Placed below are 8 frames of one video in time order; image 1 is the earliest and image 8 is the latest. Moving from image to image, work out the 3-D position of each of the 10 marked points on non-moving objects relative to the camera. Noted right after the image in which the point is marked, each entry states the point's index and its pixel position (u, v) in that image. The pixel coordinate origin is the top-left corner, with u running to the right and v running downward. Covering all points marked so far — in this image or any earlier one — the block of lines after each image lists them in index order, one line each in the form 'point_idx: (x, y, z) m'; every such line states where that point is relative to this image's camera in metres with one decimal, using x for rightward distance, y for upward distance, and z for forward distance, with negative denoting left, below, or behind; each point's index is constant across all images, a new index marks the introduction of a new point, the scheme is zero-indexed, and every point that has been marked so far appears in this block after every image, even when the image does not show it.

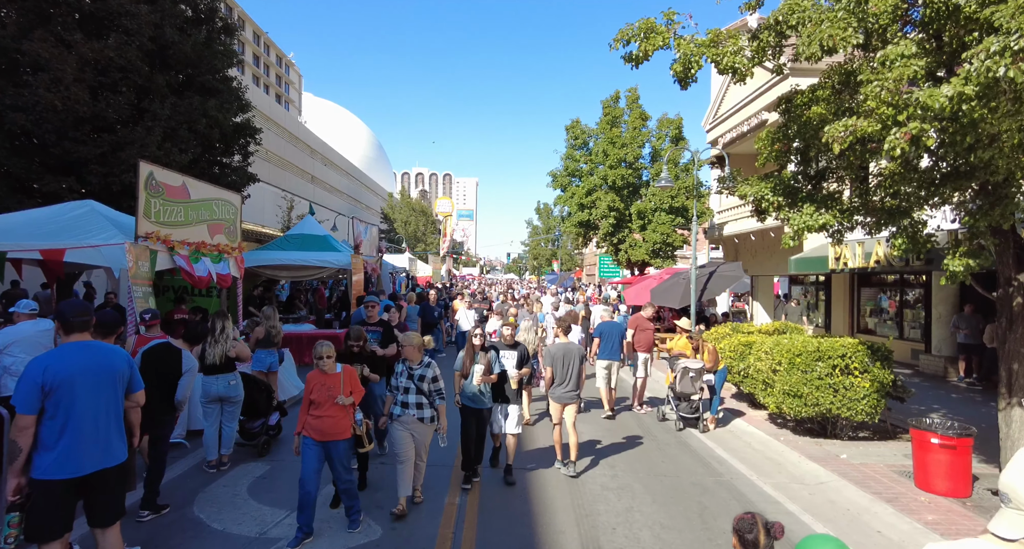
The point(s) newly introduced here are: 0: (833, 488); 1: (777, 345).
0: (+3.6, -2.4, +6.4) m
1: (+4.1, -1.1, +8.6) m
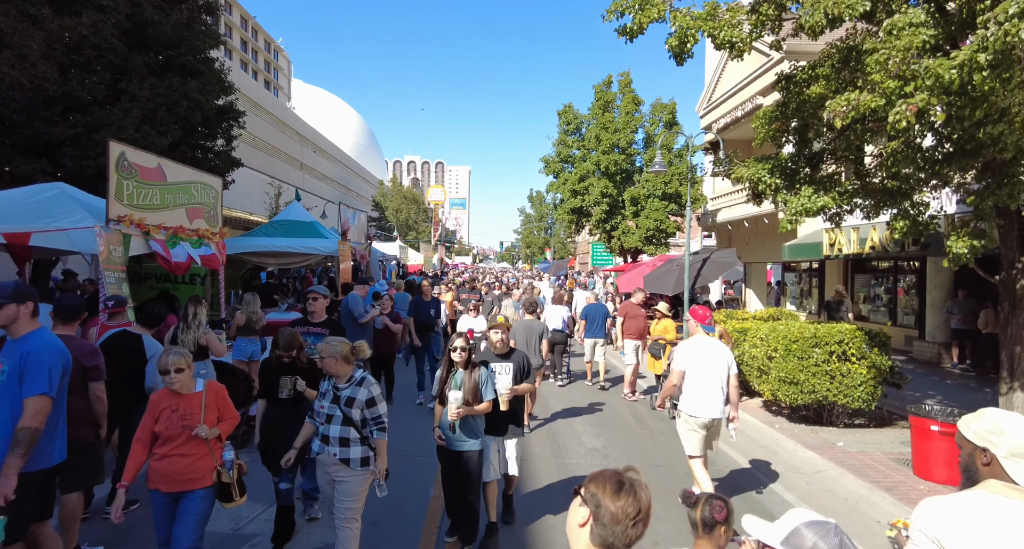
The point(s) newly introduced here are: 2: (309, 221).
0: (+3.5, -2.2, +6.2) m
1: (+3.9, -0.9, +8.4) m
2: (-5.5, +1.4, +15.1) m
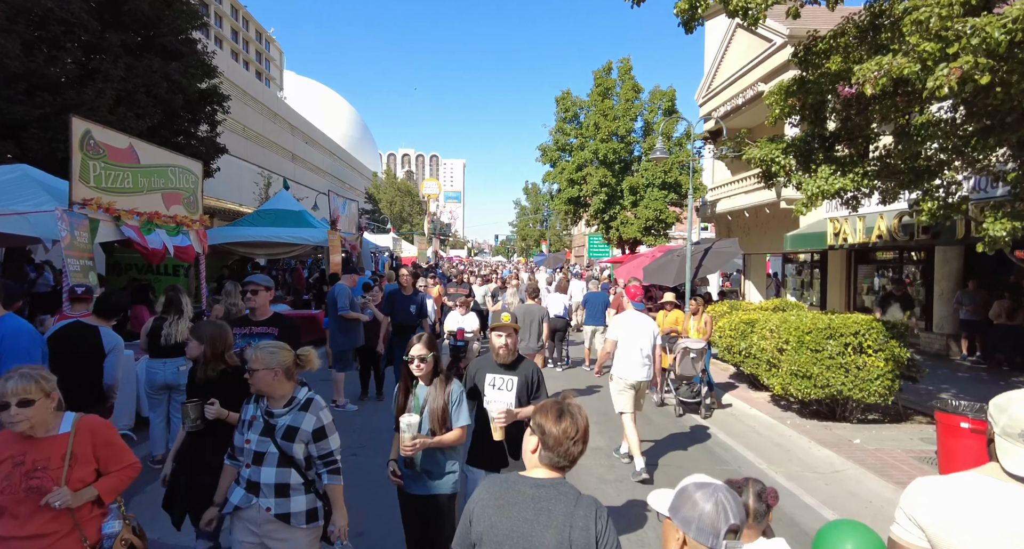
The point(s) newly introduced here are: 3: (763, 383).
0: (+3.5, -2.1, +5.8) m
1: (+3.9, -0.7, +8.0) m
2: (-5.6, +1.7, +14.6) m
3: (+4.0, -1.7, +8.8) m
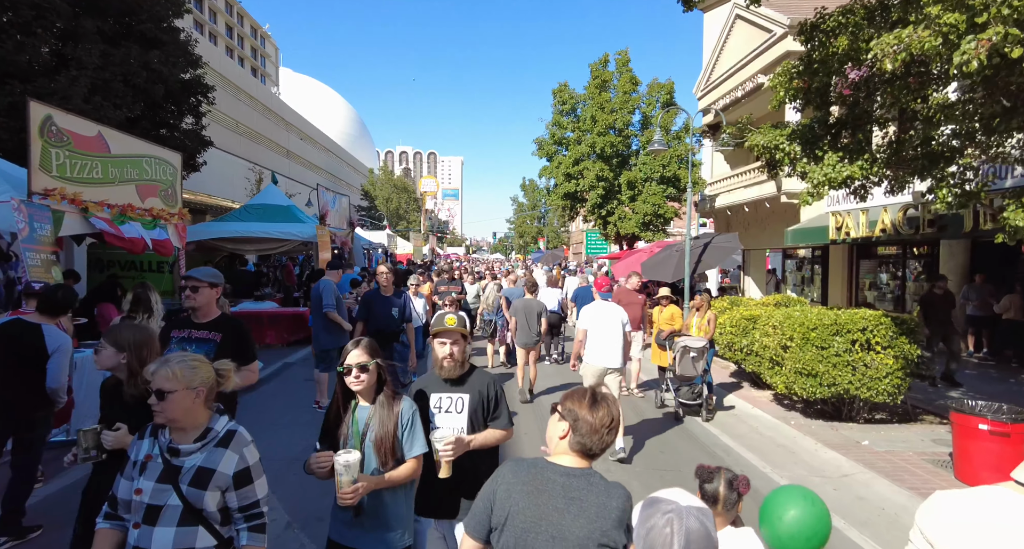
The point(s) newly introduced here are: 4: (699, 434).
0: (+3.4, -2.0, +5.5) m
1: (+3.8, -0.6, +7.6) m
2: (-5.7, +1.8, +14.2) m
3: (+3.9, -1.6, +8.5) m
4: (+2.4, -2.0, +7.1) m
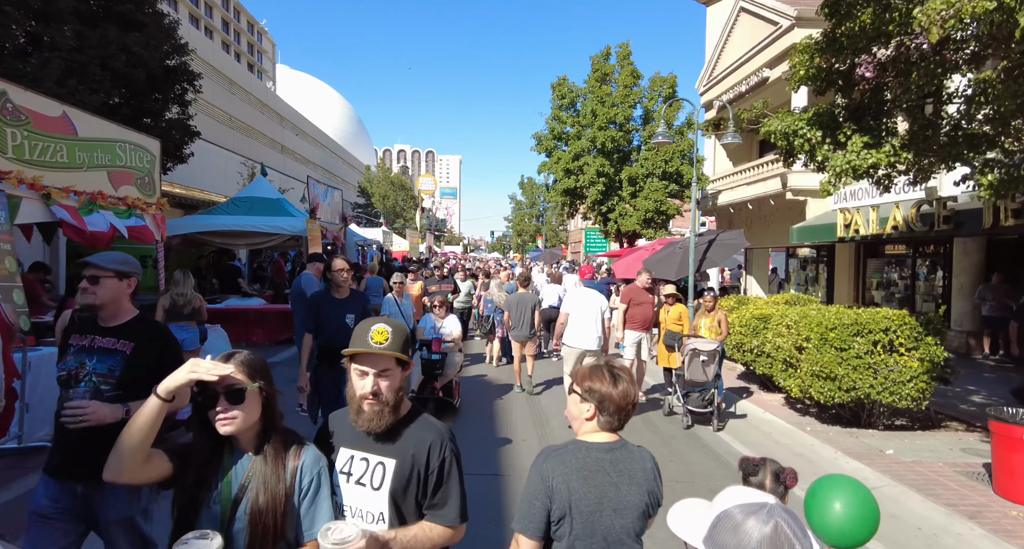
0: (+3.4, -2.0, +5.0) m
1: (+3.7, -0.6, +7.2) m
2: (-5.8, +1.9, +13.7) m
3: (+3.8, -1.6, +8.0) m
4: (+2.3, -2.0, +6.6) m
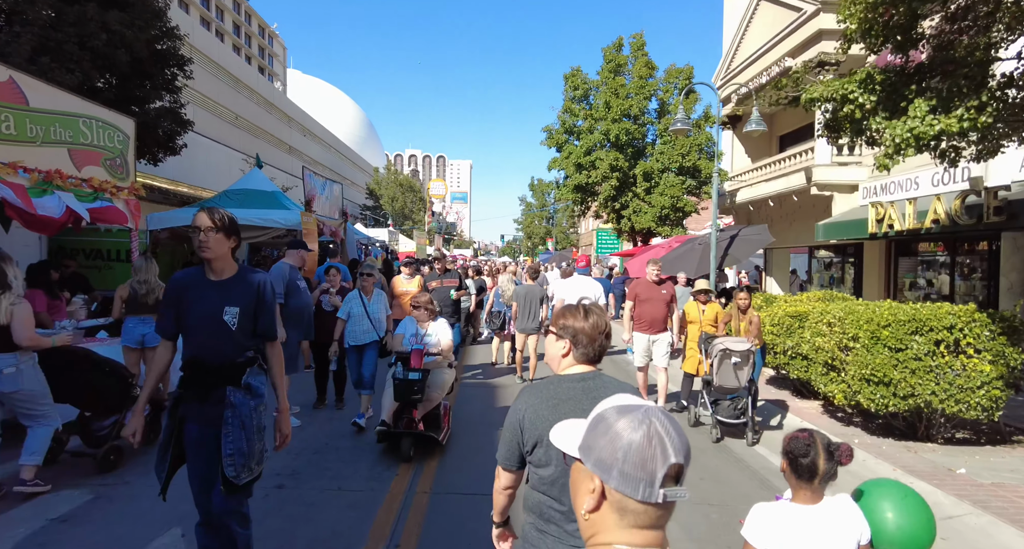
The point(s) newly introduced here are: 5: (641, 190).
0: (+3.4, -1.8, +4.1) m
1: (+3.8, -0.4, +6.3) m
2: (-5.6, +1.9, +13.0) m
3: (+3.9, -1.5, +7.1) m
4: (+2.4, -1.9, +5.7) m
5: (+4.4, +2.8, +18.8) m
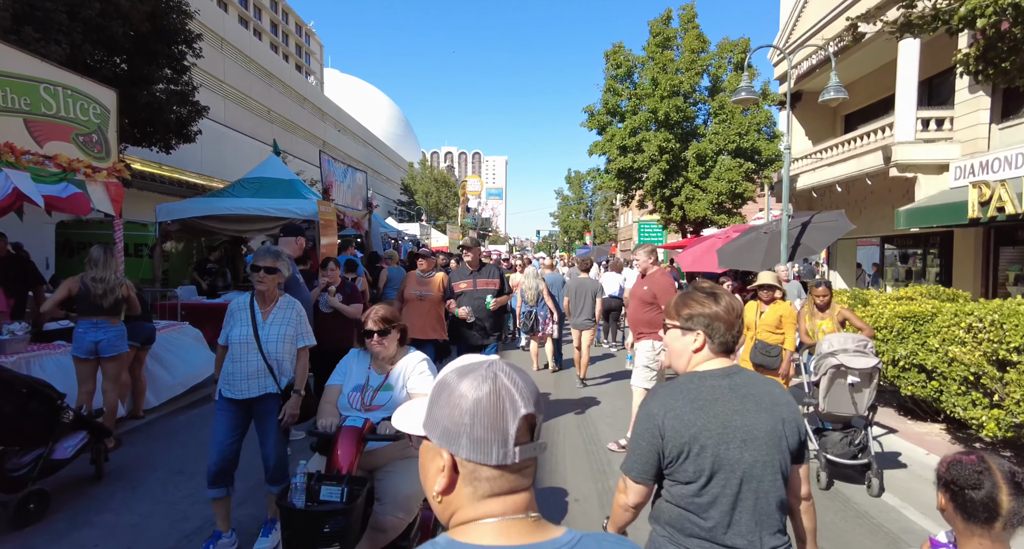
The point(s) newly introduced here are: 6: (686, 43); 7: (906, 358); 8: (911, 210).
0: (+3.6, -1.8, +2.5) m
1: (+4.1, -0.4, +4.7) m
2: (-4.8, +2.0, +12.0) m
3: (+4.3, -1.4, +5.5) m
4: (+2.7, -1.8, +4.2) m
5: (+5.5, +3.0, +17.1) m
6: (+5.2, +7.0, +16.9) m
7: (+4.2, -0.9, +5.9) m
8: (+9.3, +1.5, +13.0) m
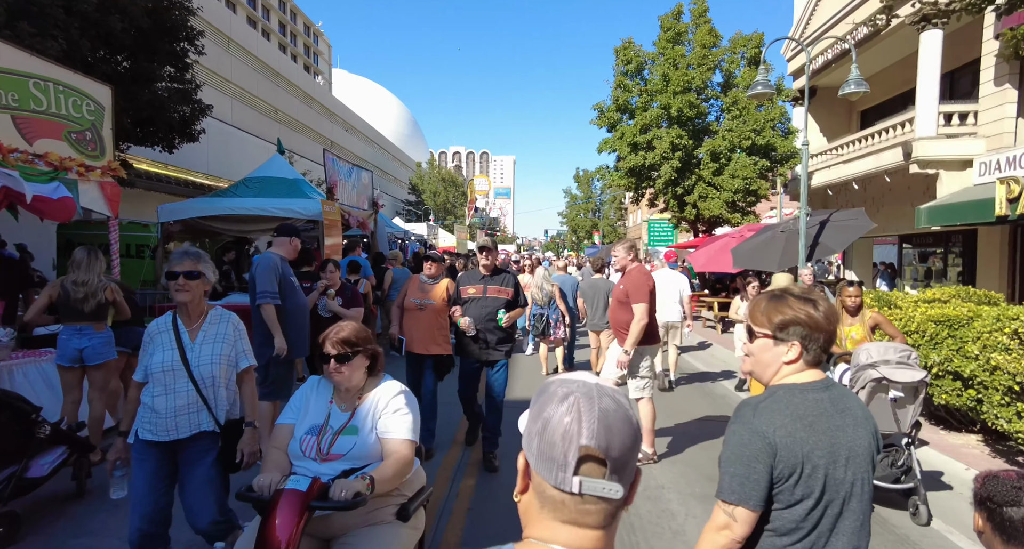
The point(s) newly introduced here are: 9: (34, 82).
0: (+3.6, -1.8, +2.2) m
1: (+4.2, -0.4, +4.3) m
2: (-4.6, +2.0, +11.7) m
3: (+4.4, -1.4, +5.1) m
4: (+2.8, -1.8, +3.9) m
5: (+5.8, +3.0, +16.8) m
6: (+5.5, +7.0, +16.5) m
7: (+4.3, -0.9, +5.6) m
8: (+9.5, +1.5, +12.5) m
9: (-4.7, +1.9, +5.6) m
